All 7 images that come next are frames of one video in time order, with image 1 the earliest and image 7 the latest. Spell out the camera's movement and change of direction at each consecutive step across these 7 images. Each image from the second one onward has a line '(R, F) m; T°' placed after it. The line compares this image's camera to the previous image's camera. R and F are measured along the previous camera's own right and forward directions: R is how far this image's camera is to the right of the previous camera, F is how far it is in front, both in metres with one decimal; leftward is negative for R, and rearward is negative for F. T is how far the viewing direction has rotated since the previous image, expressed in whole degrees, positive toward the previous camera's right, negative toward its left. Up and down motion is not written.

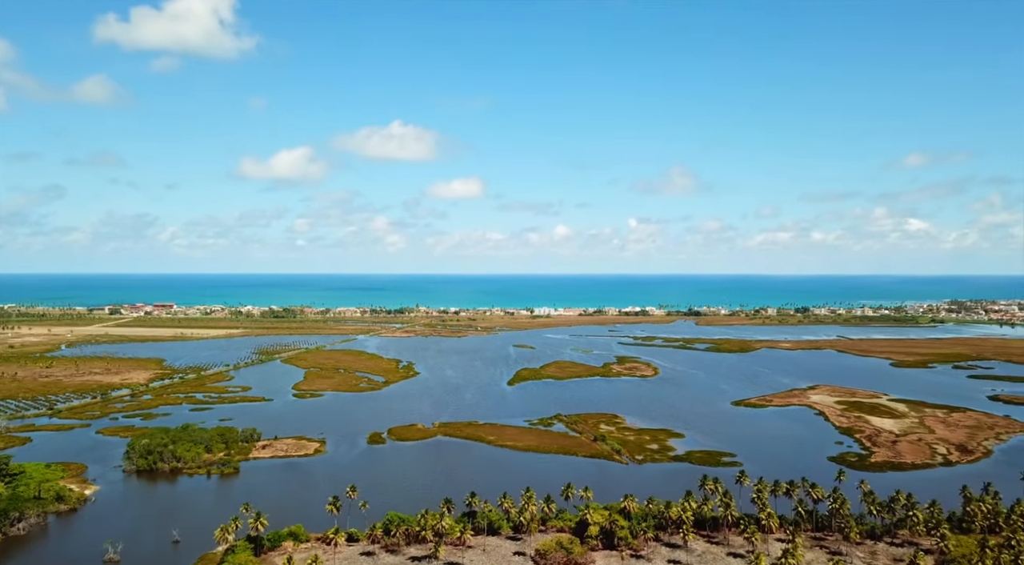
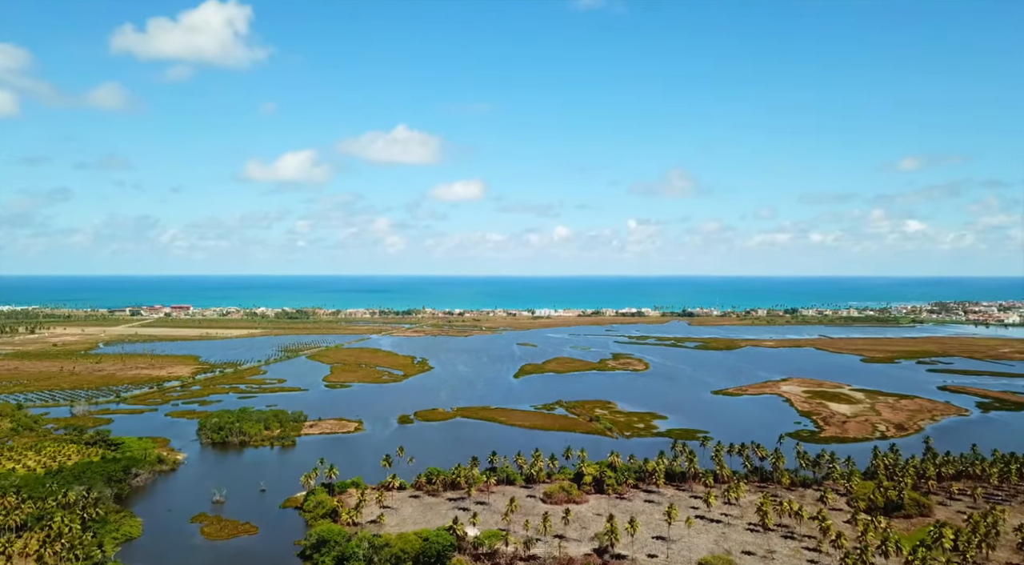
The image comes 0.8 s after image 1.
(-1.4, -20.3) m; 0°
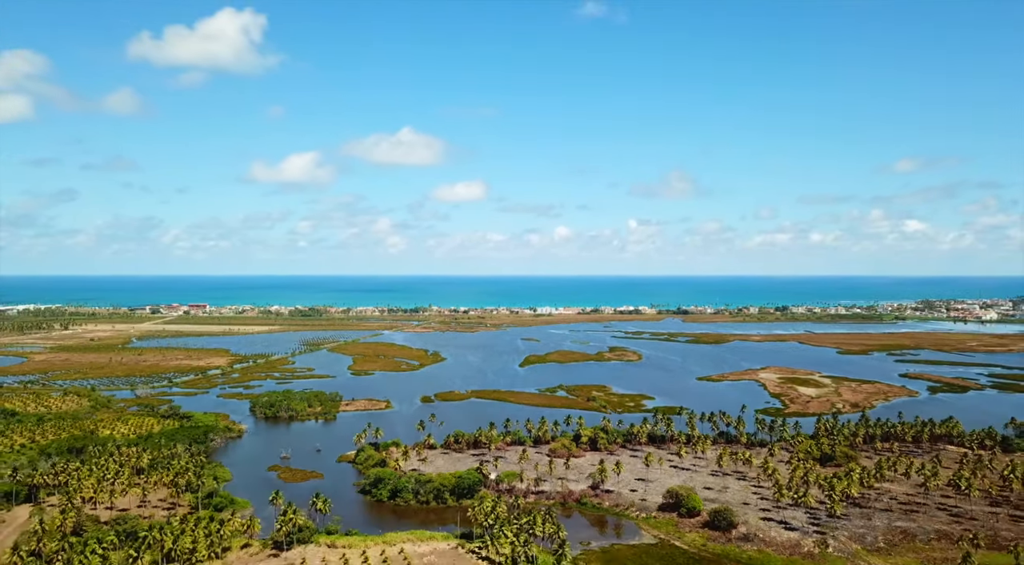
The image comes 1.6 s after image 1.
(-1.3, -20.3) m; 0°
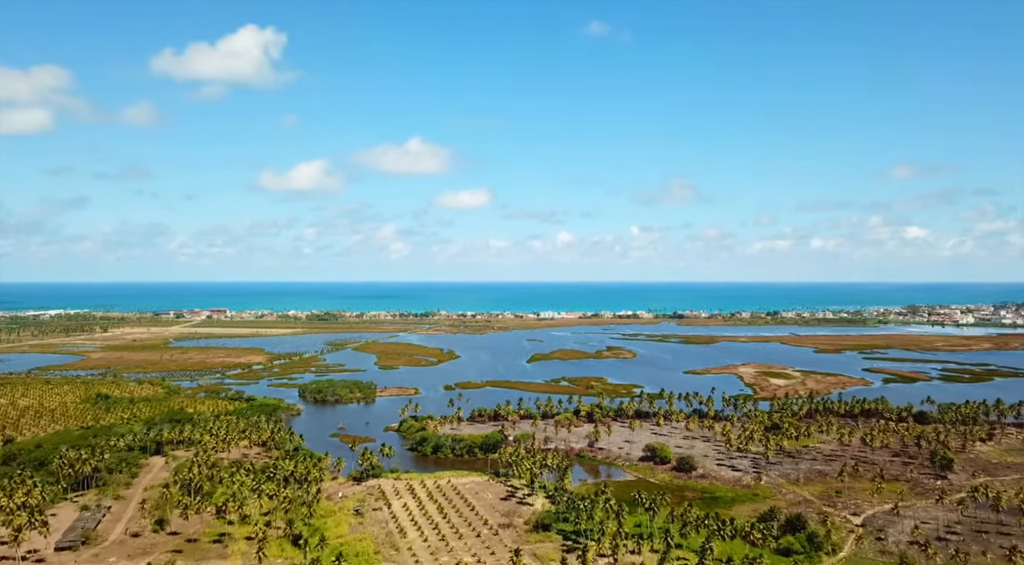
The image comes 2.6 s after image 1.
(-1.7, -25.7) m; 0°
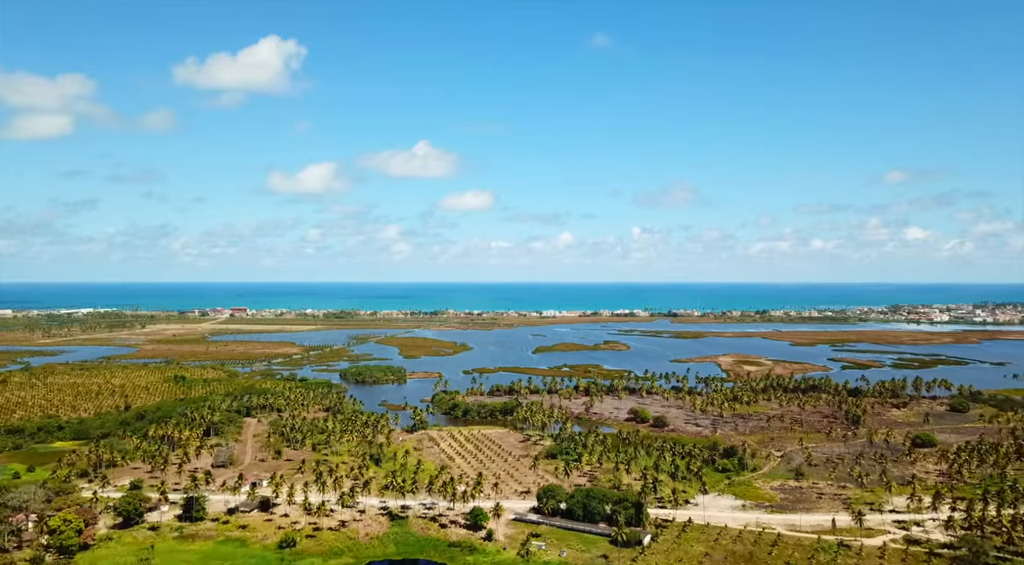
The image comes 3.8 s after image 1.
(-2.0, -30.4) m; 0°
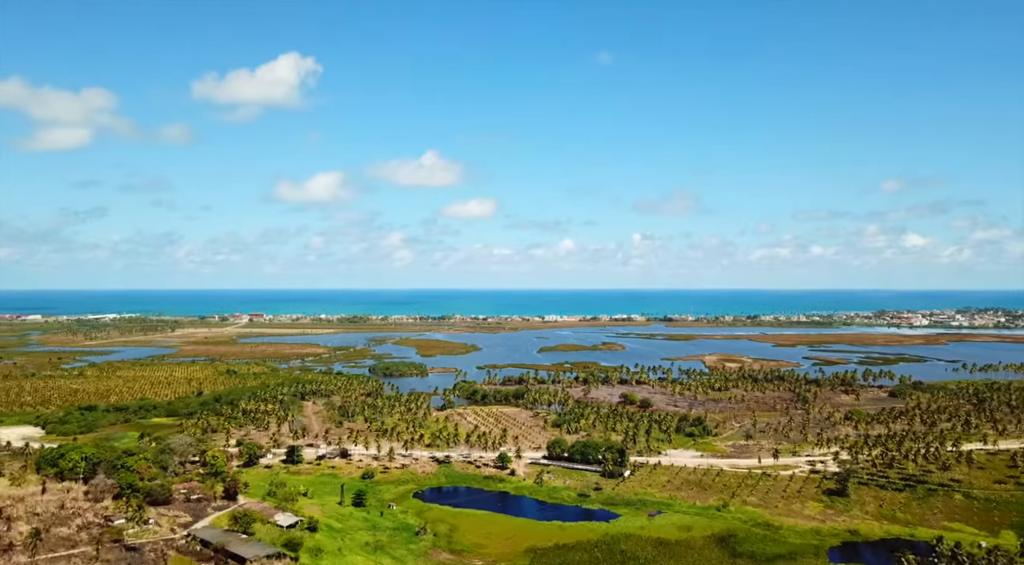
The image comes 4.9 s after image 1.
(-2.0, -28.1) m; 0°
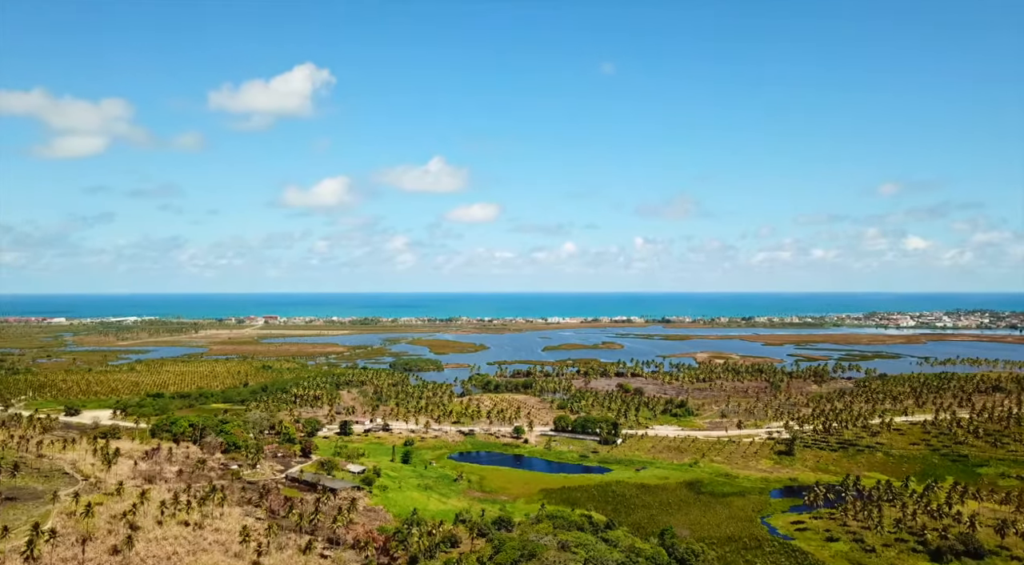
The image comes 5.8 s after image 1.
(-1.7, -23.1) m; 0°
